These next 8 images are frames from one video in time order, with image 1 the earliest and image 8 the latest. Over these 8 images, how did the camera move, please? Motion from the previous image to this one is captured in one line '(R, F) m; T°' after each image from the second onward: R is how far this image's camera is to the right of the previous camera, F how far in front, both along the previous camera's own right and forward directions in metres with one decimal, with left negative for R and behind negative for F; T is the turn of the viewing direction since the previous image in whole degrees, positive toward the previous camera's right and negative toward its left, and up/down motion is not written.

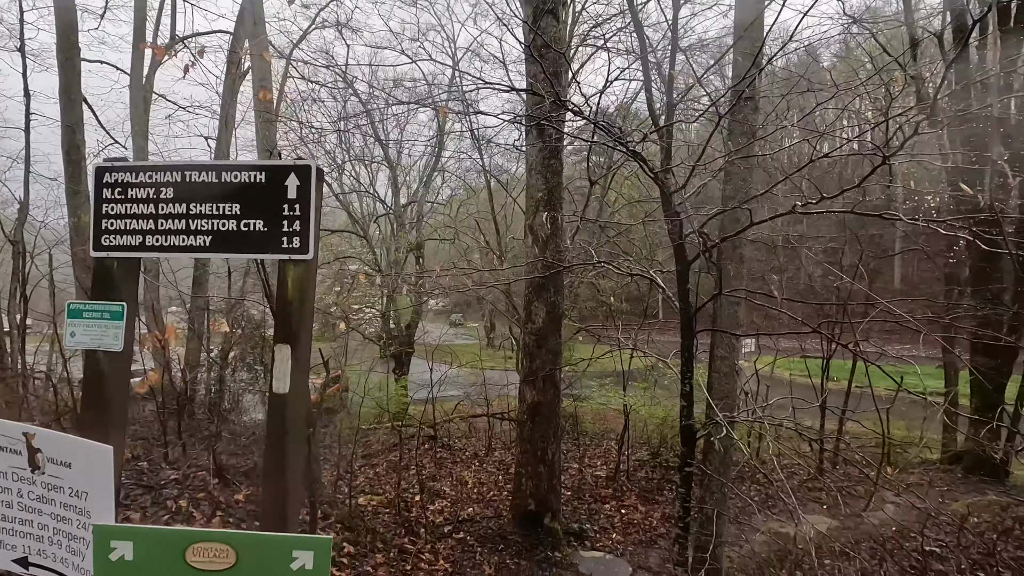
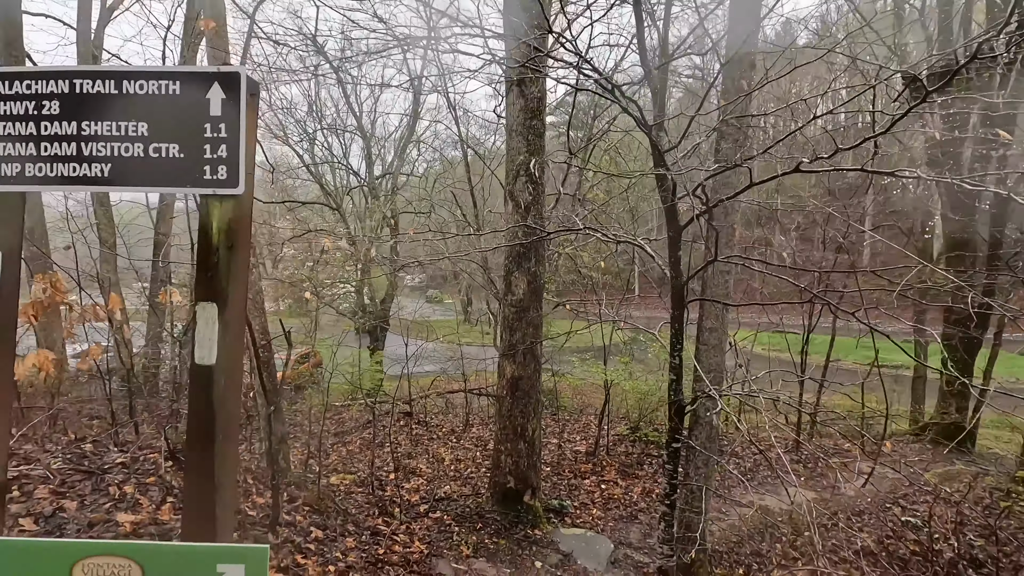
(0.0, +0.3) m; +2°
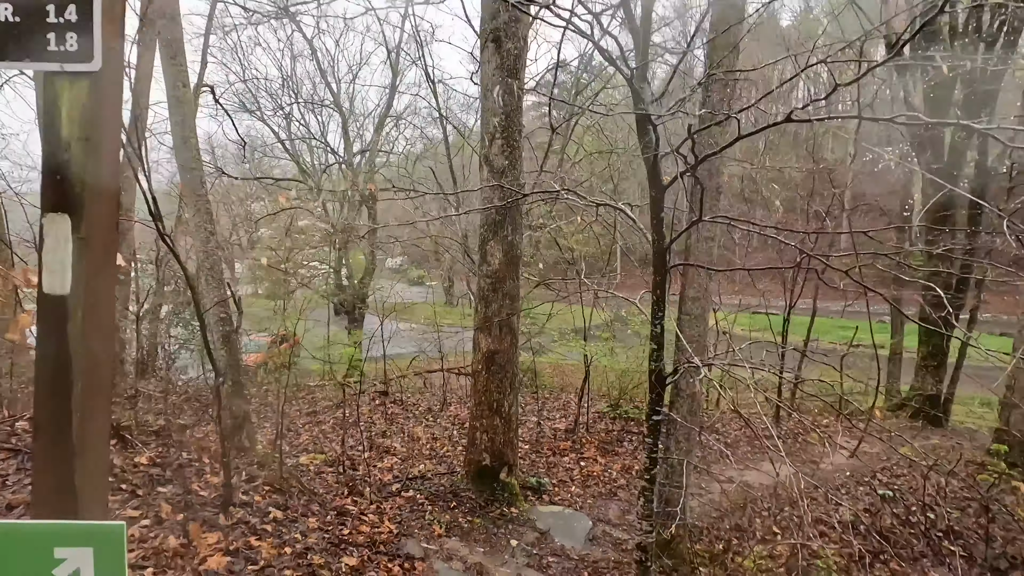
(+0.1, +0.3) m; +2°
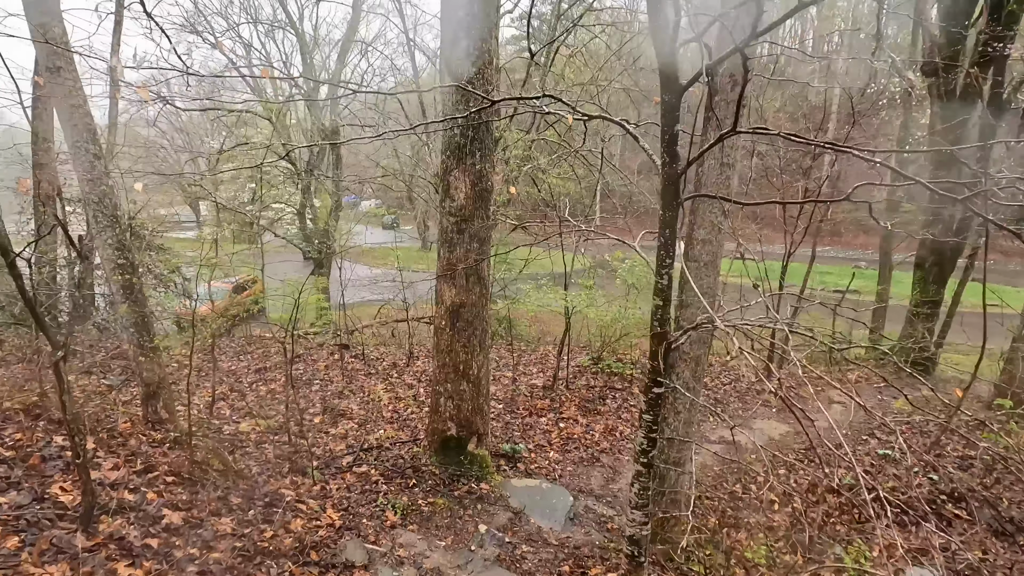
(+0.1, +1.0) m; +2°
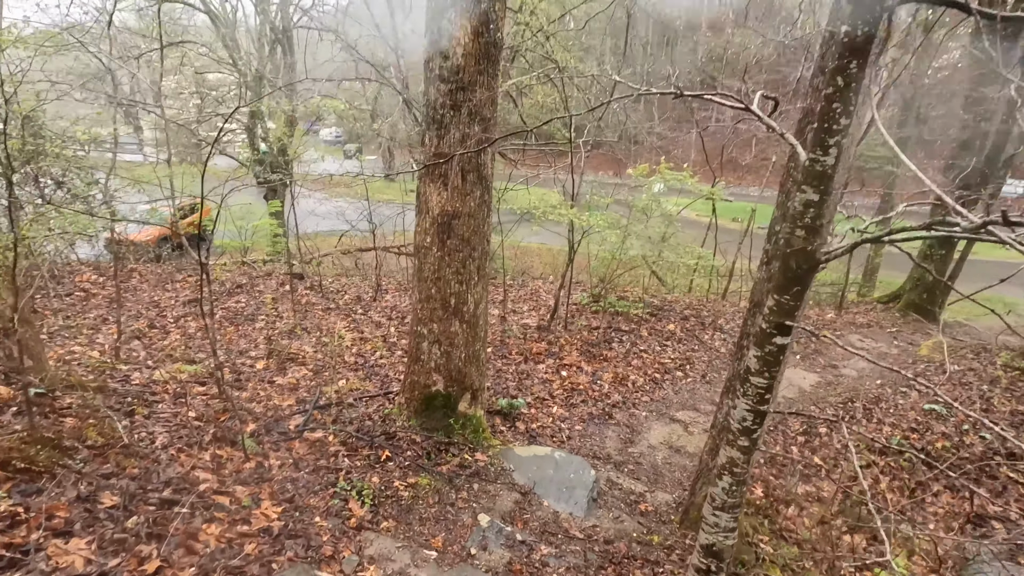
(-0.3, +1.3) m; +4°
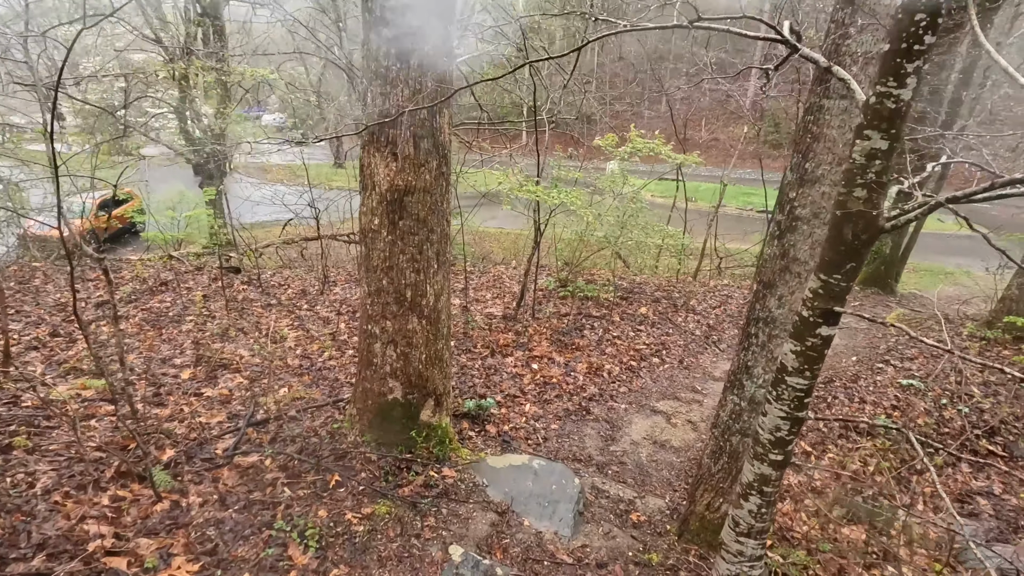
(-0.1, +0.5) m; +5°
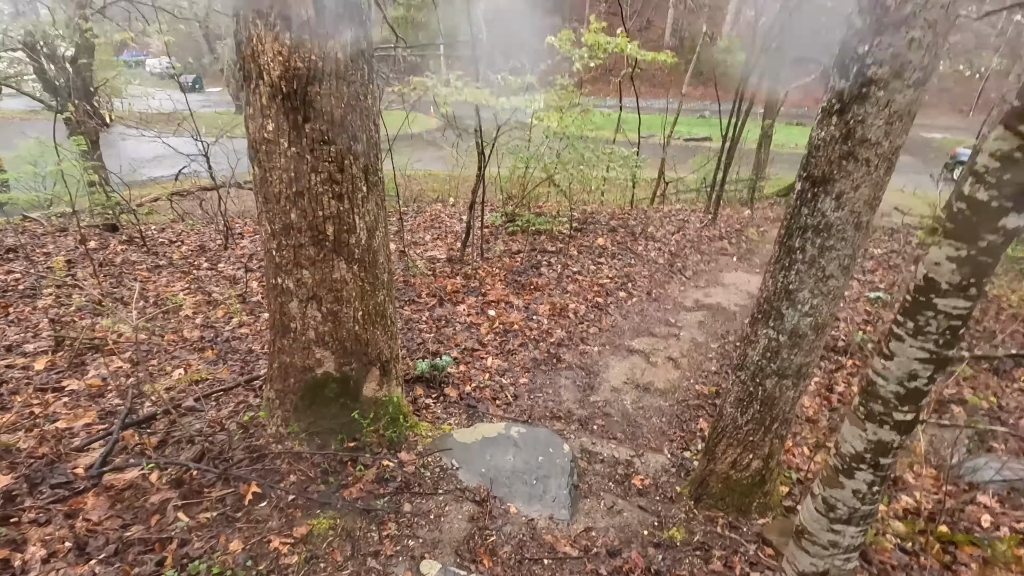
(-0.1, +0.8) m; +7°
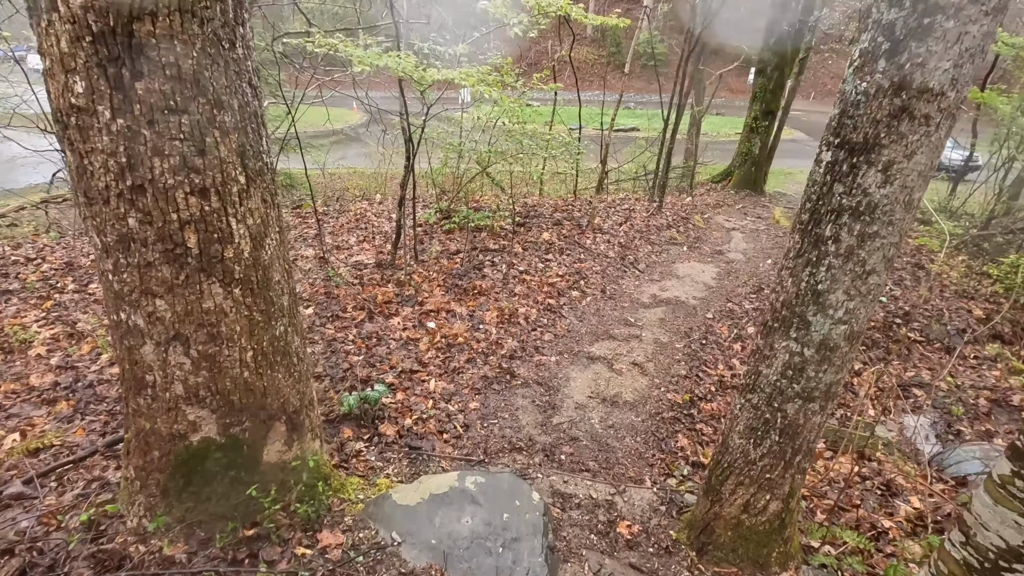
(0.0, +0.6) m; +7°
